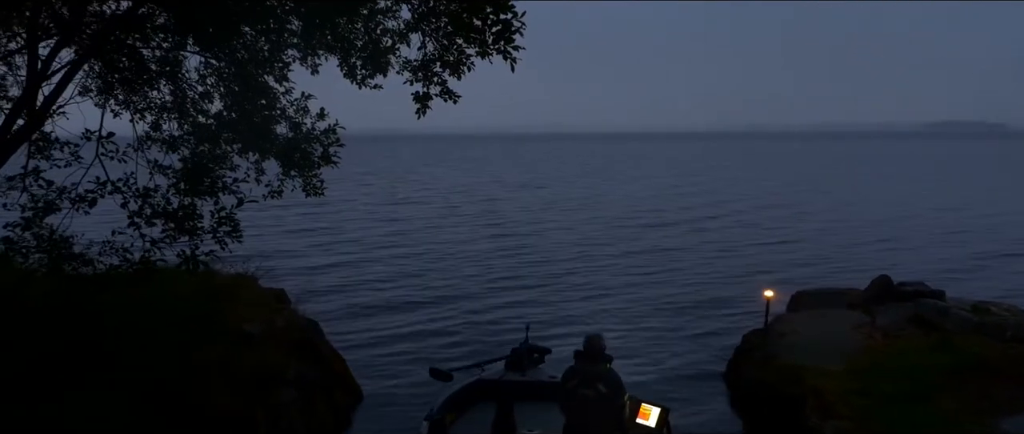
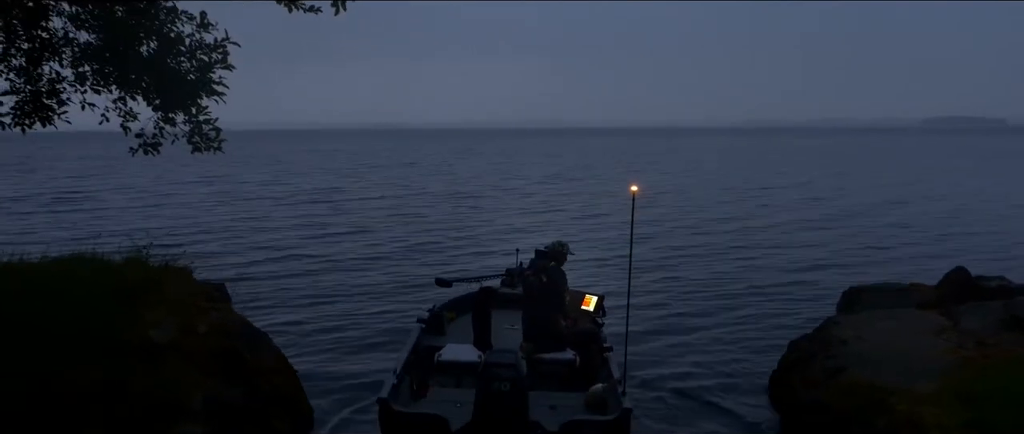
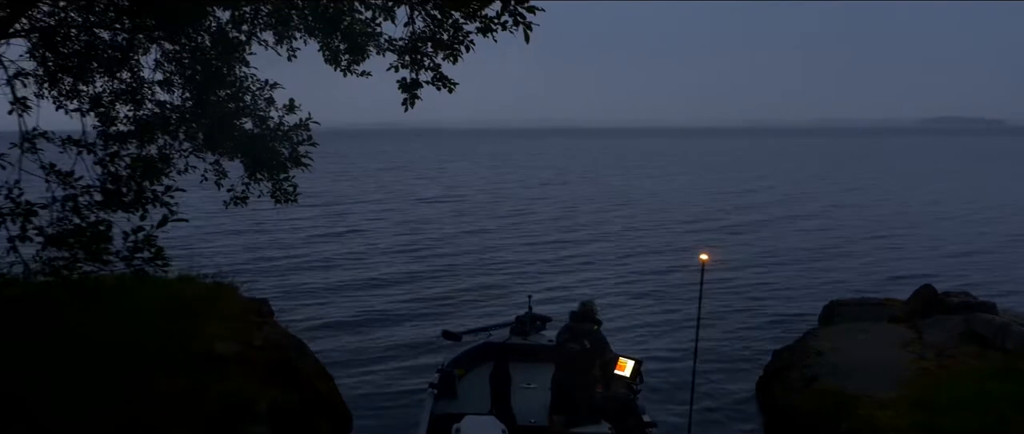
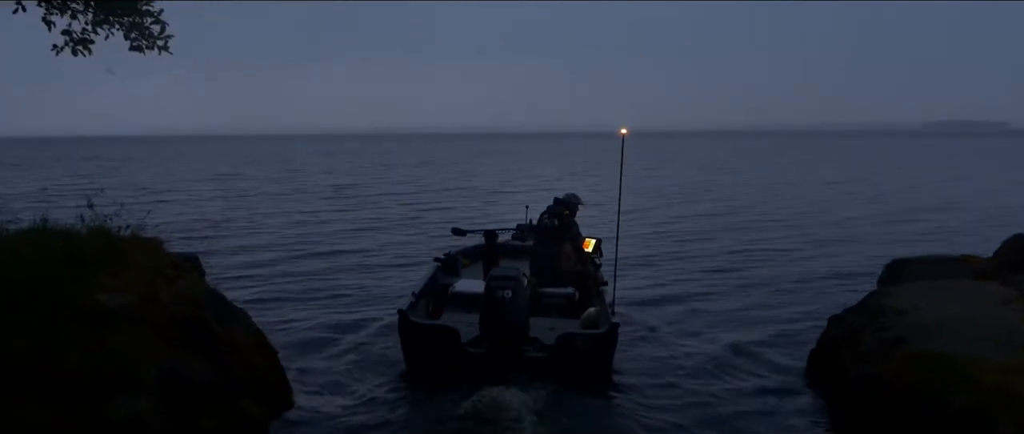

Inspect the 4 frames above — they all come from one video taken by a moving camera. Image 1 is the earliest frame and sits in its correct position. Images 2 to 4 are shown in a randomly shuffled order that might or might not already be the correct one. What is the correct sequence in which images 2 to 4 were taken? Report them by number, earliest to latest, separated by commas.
3, 2, 4
